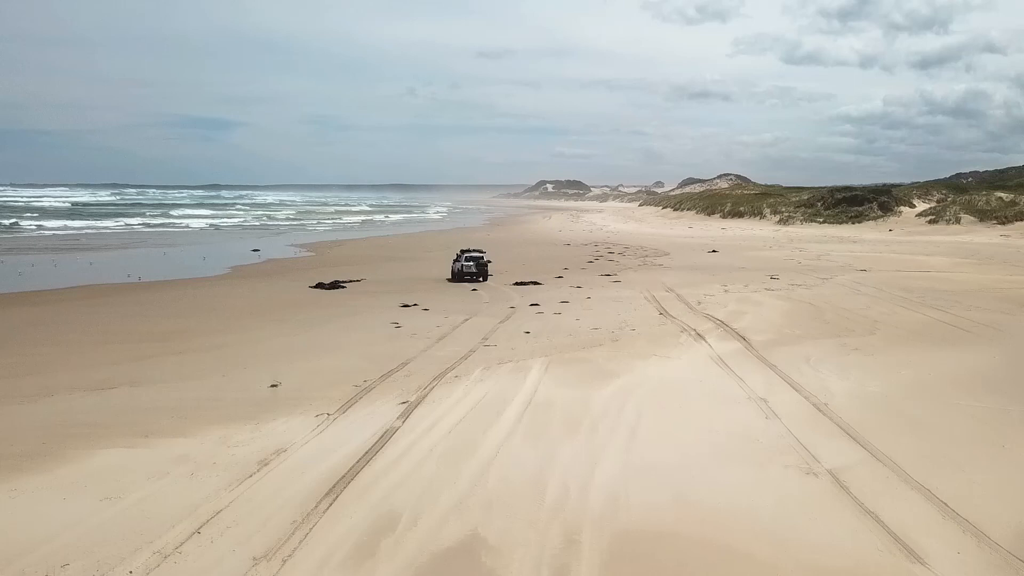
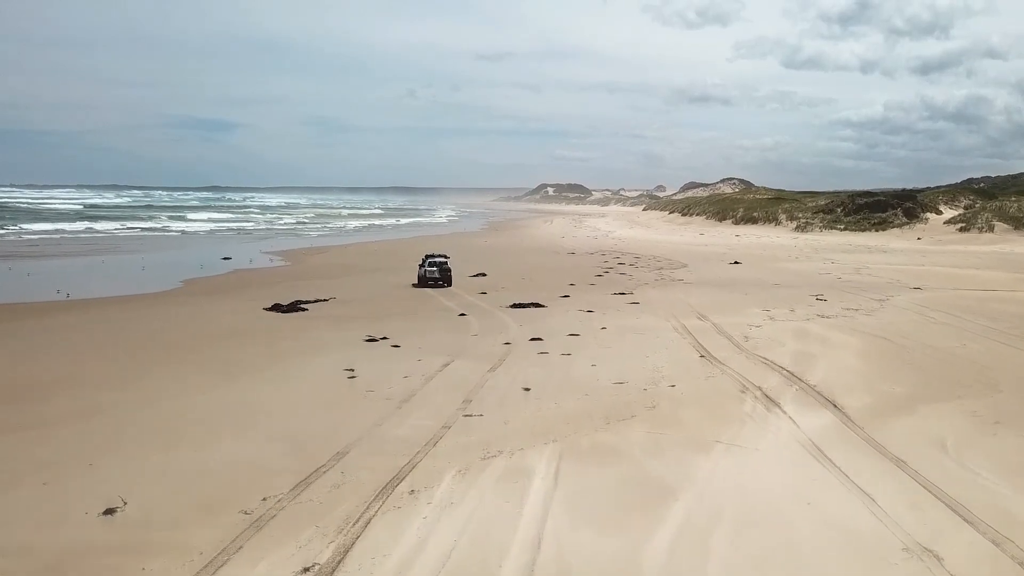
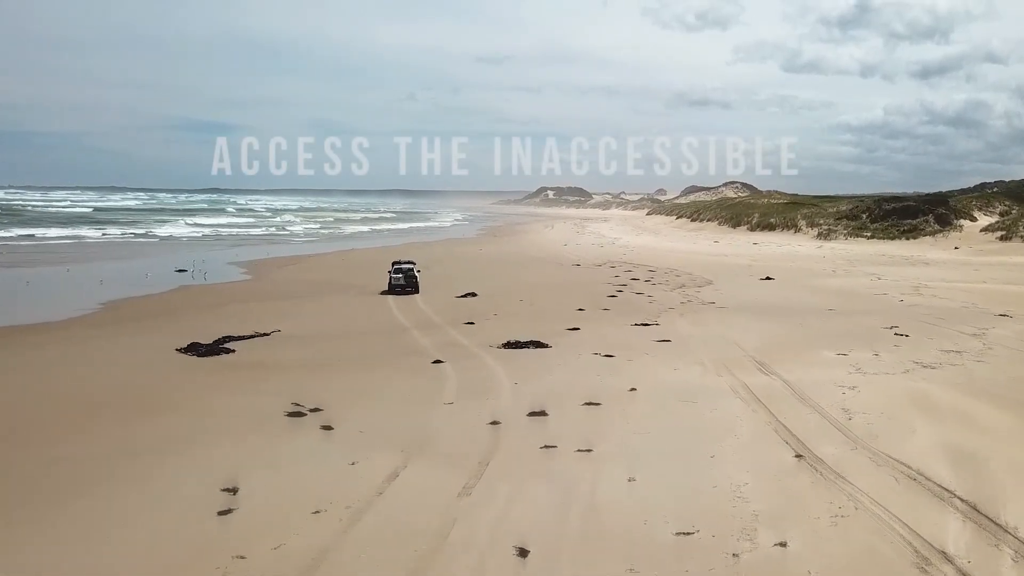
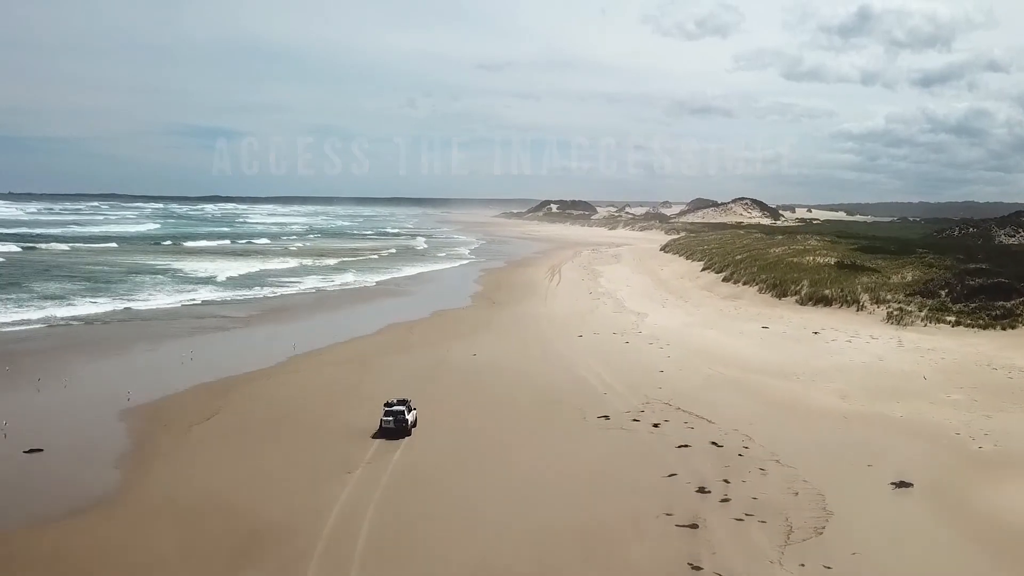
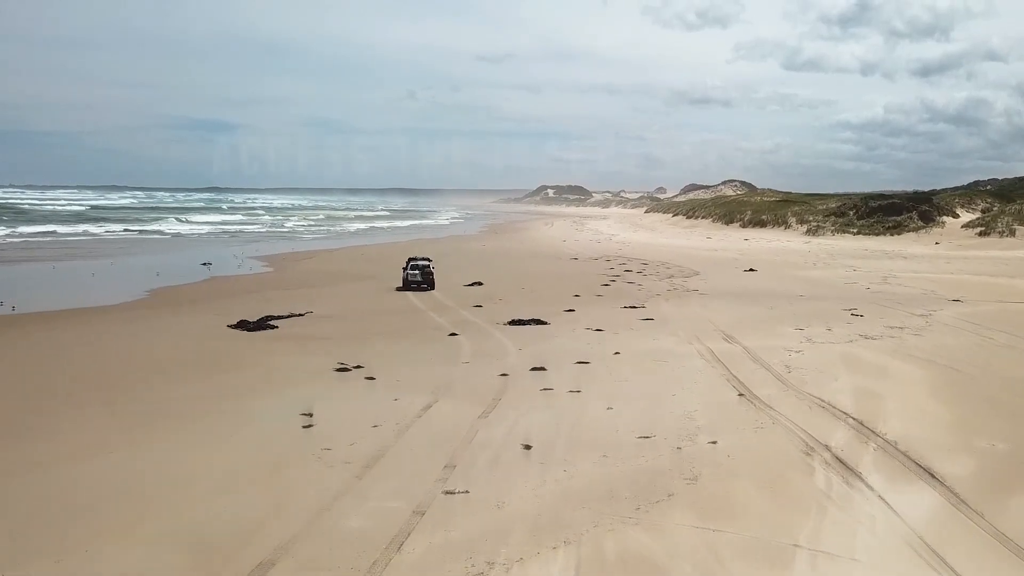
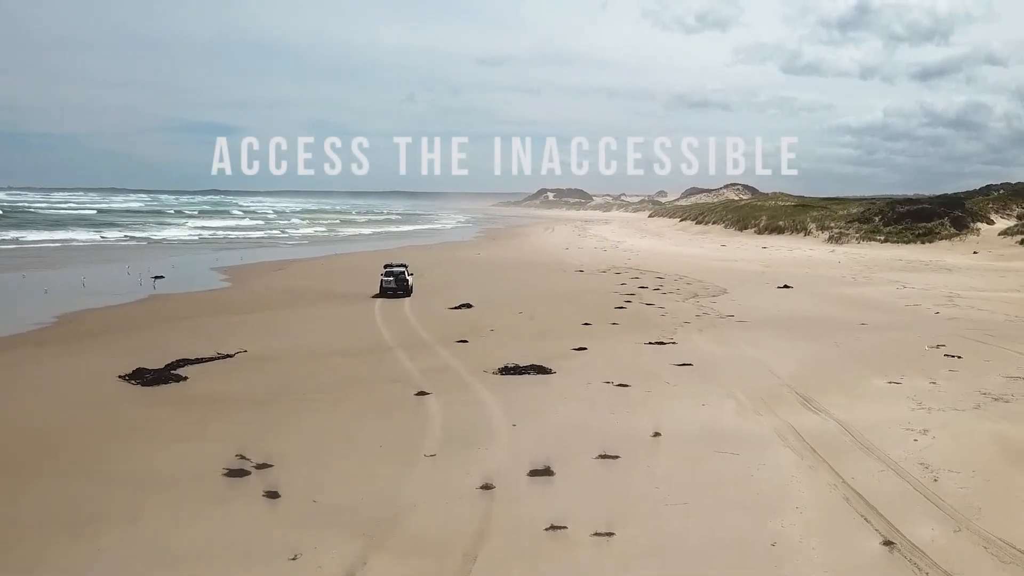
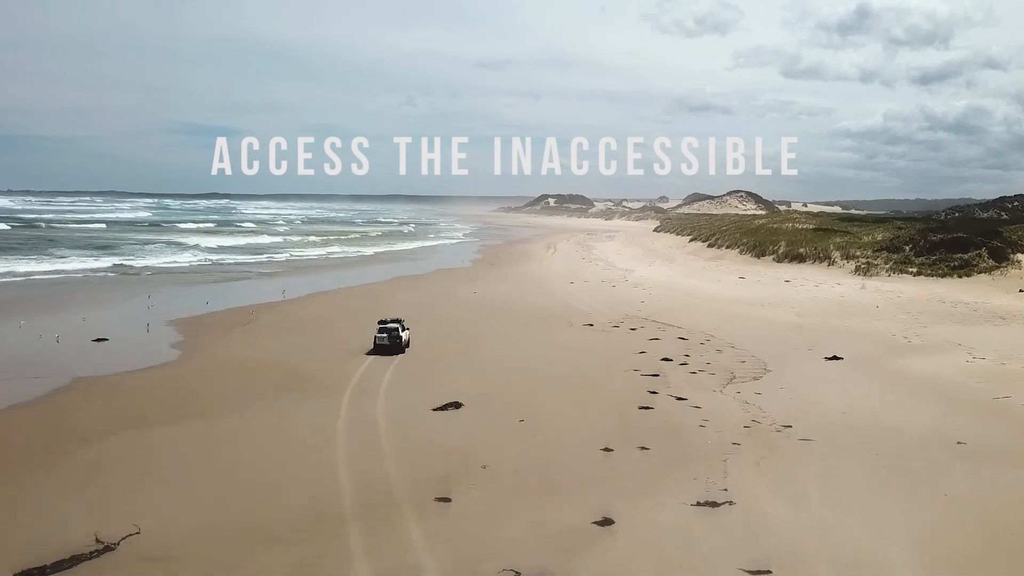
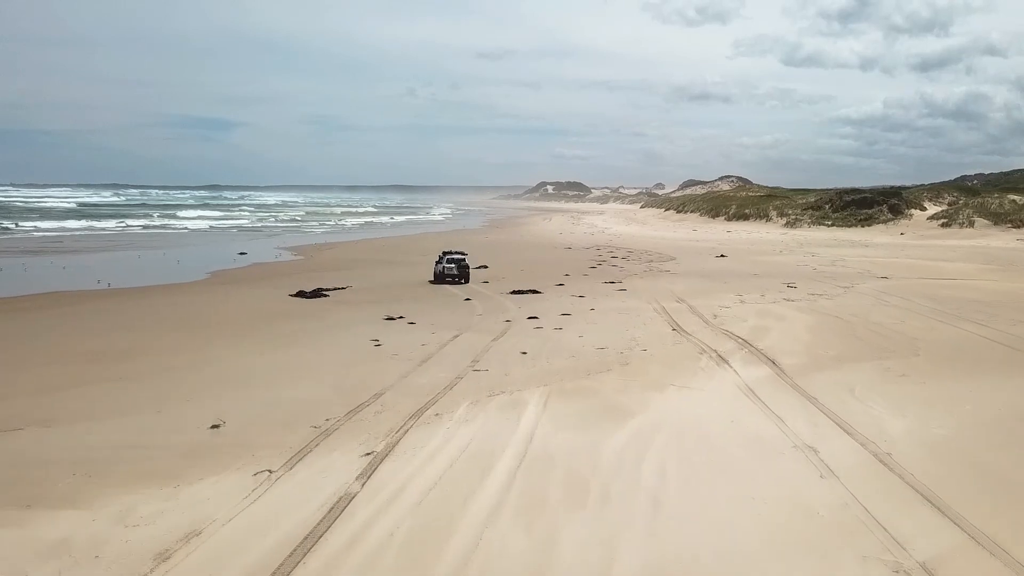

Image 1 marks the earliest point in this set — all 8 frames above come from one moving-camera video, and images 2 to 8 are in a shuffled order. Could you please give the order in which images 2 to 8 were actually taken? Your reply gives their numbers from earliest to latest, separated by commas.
8, 2, 5, 3, 6, 7, 4
